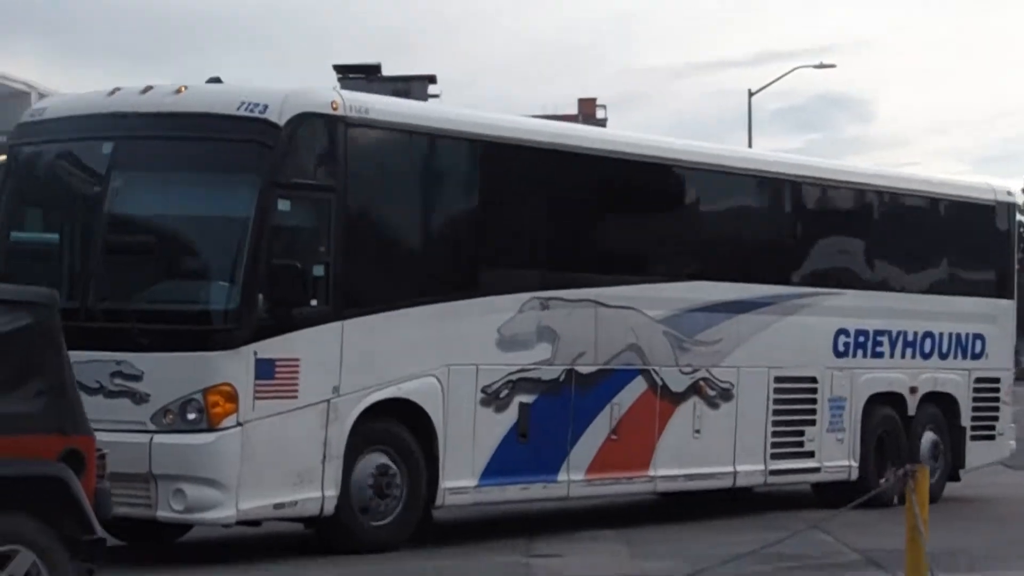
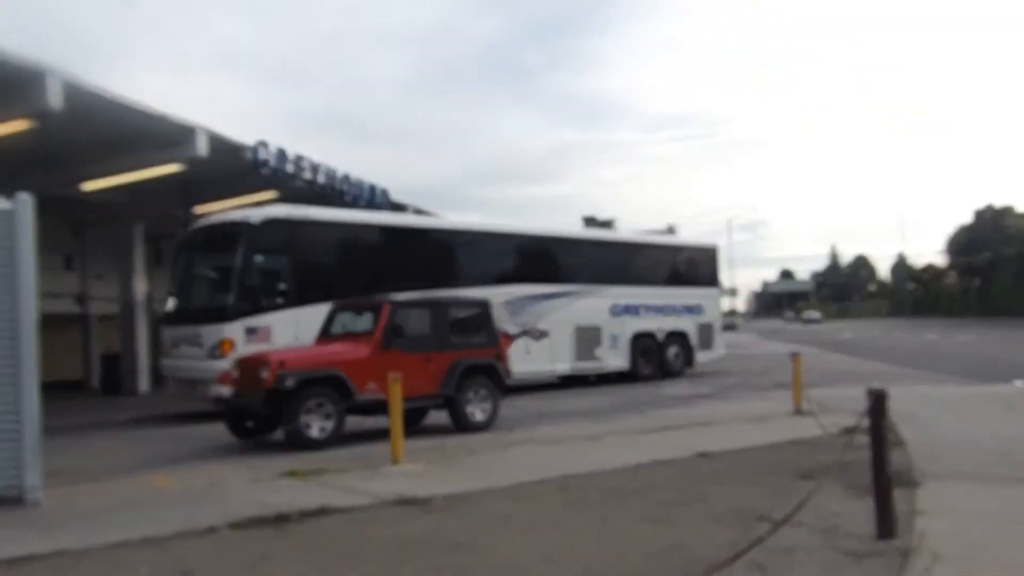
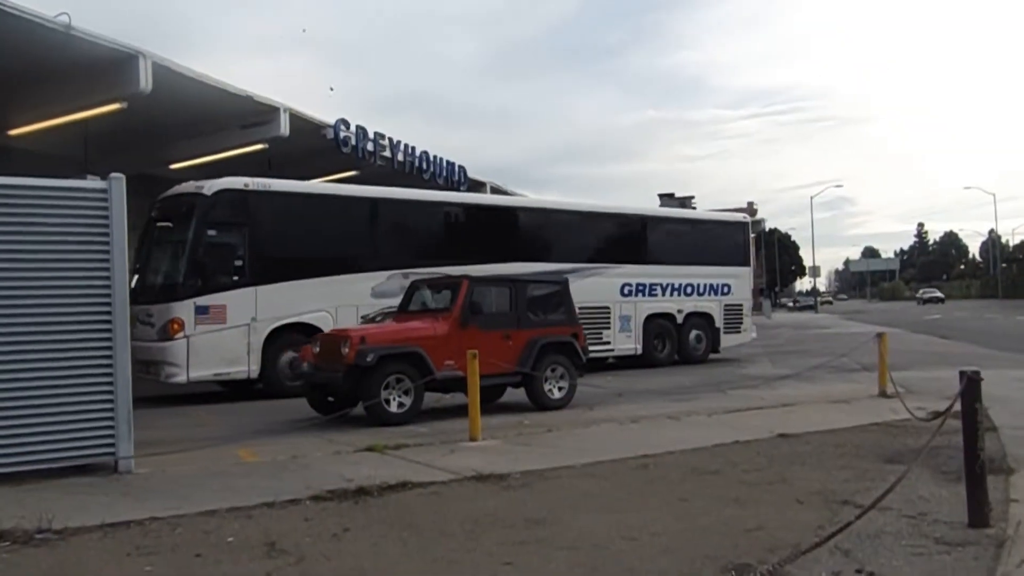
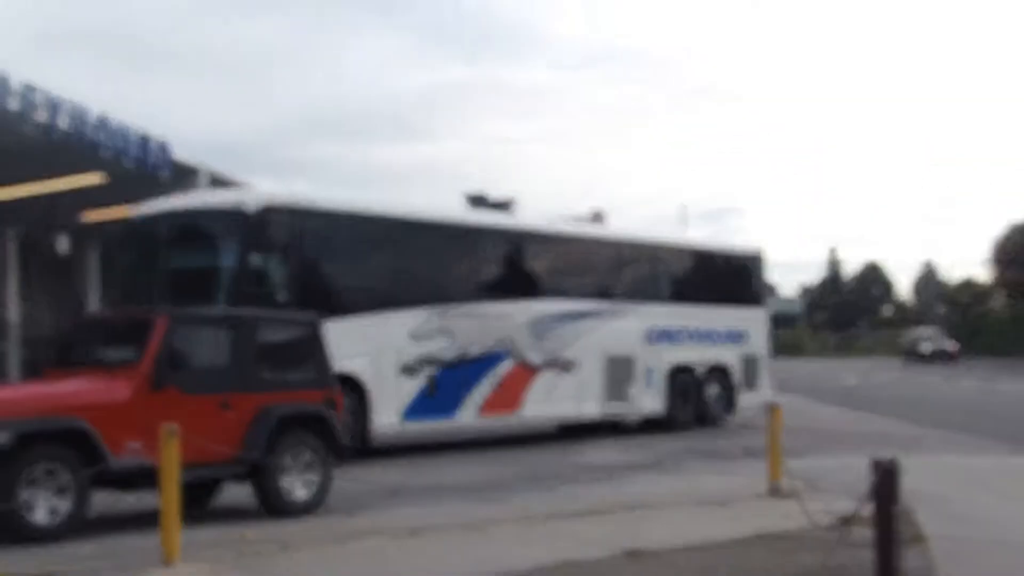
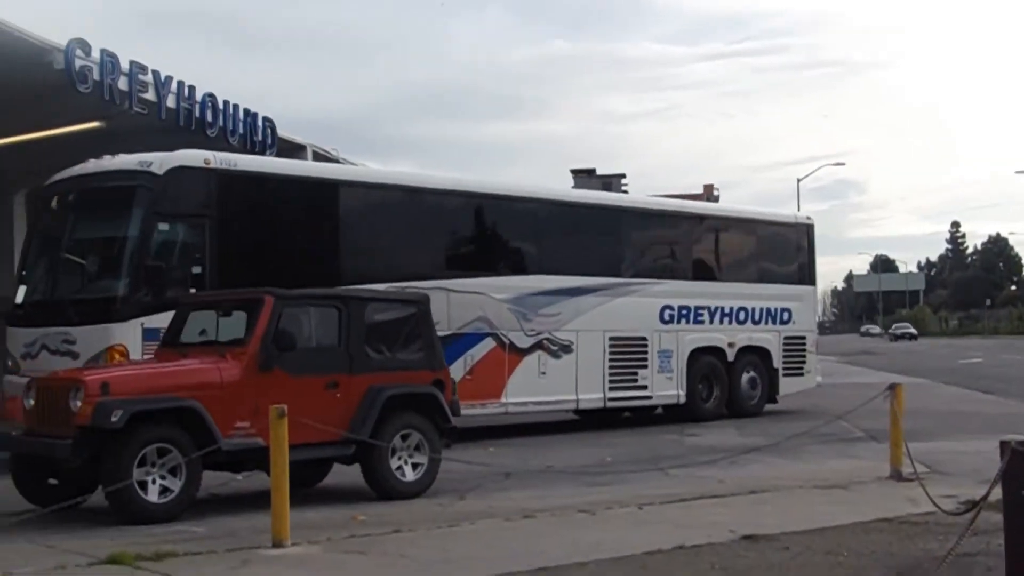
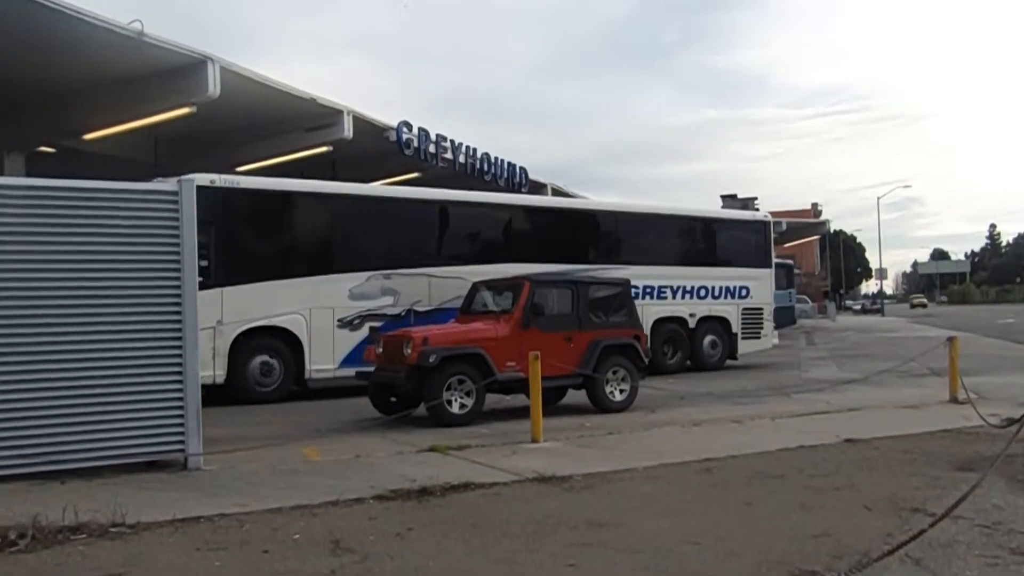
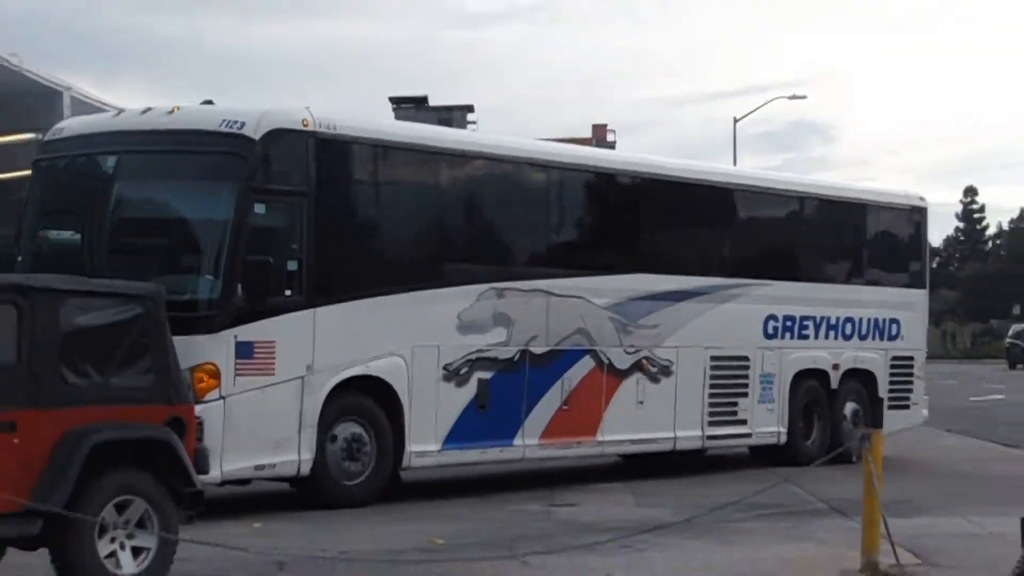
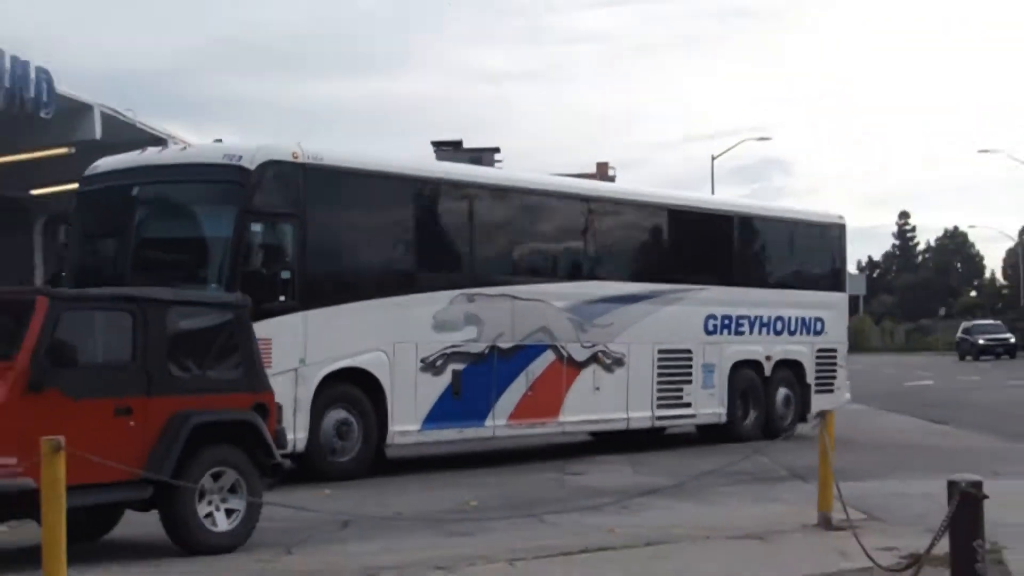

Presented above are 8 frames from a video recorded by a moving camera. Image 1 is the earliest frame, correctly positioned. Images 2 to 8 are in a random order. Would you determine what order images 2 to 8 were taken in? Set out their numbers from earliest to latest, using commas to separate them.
7, 8, 4, 5, 2, 3, 6
